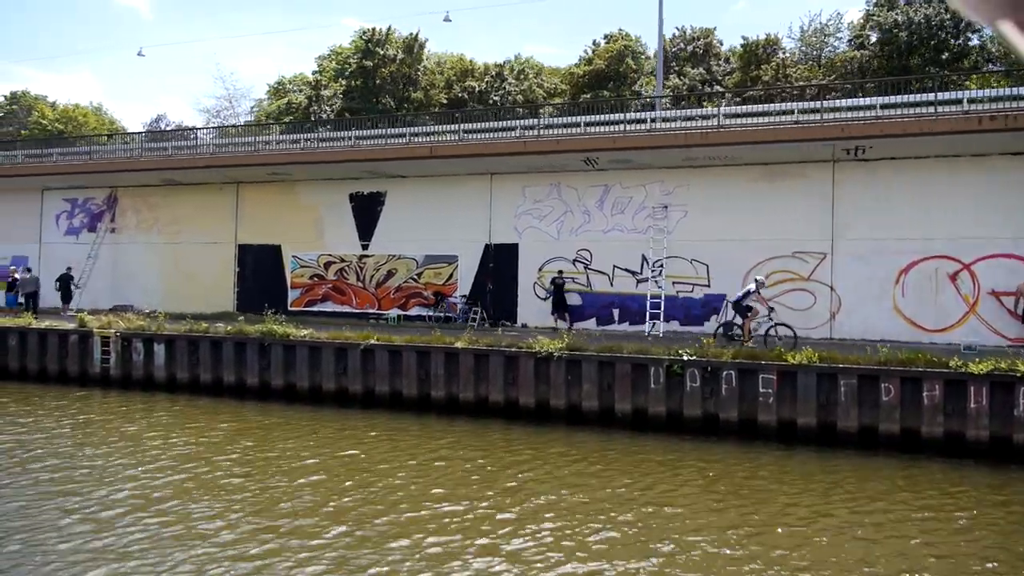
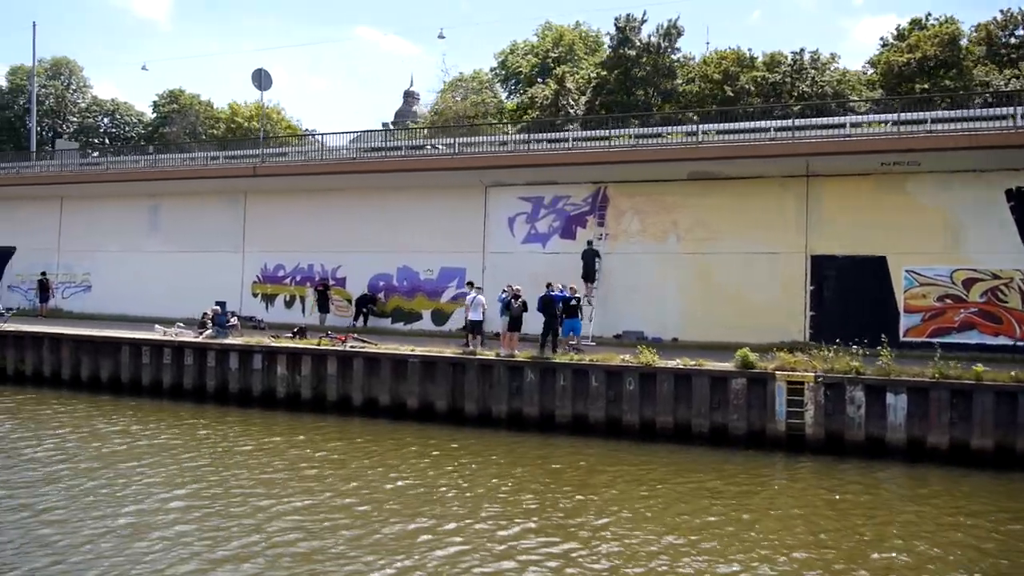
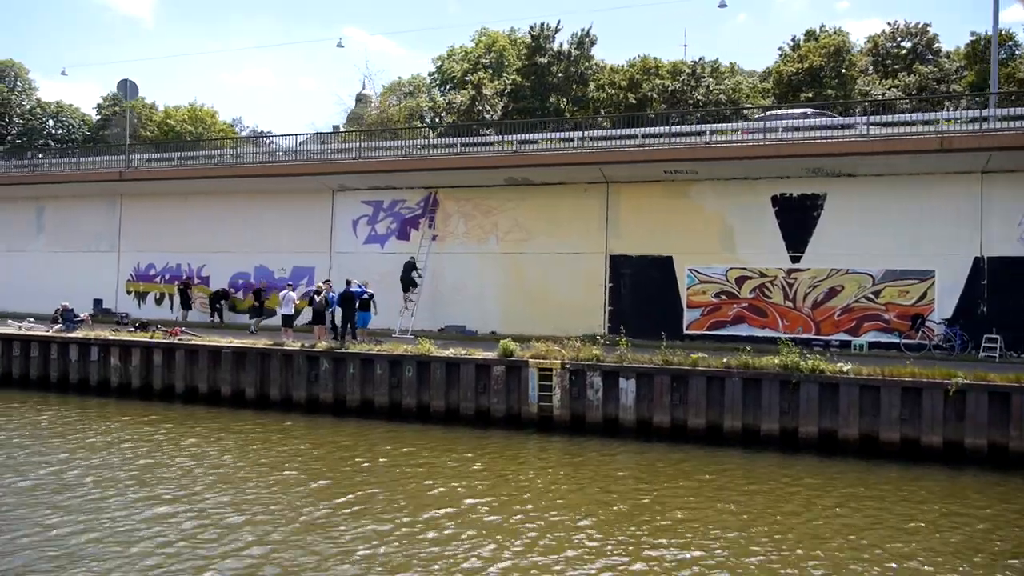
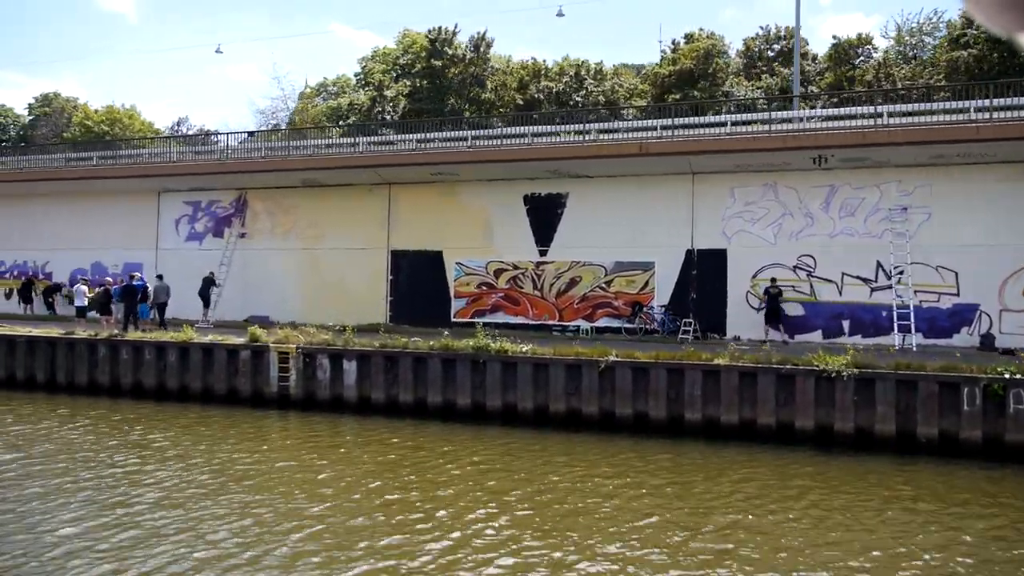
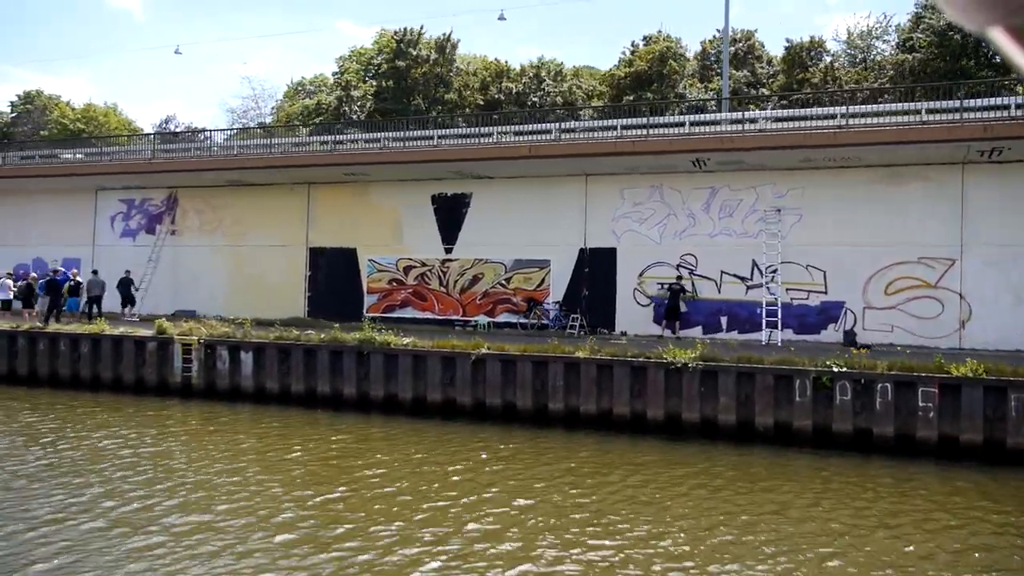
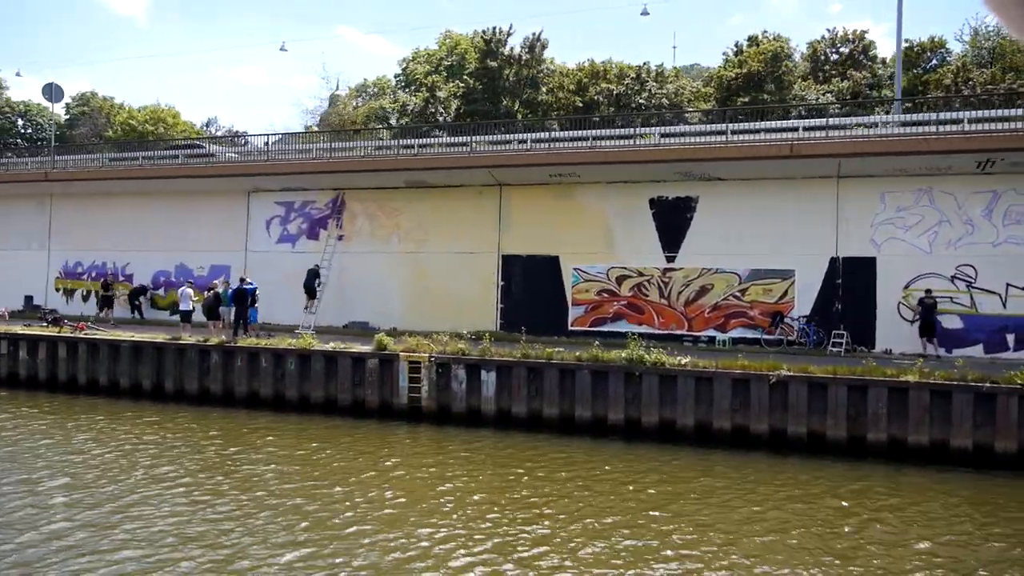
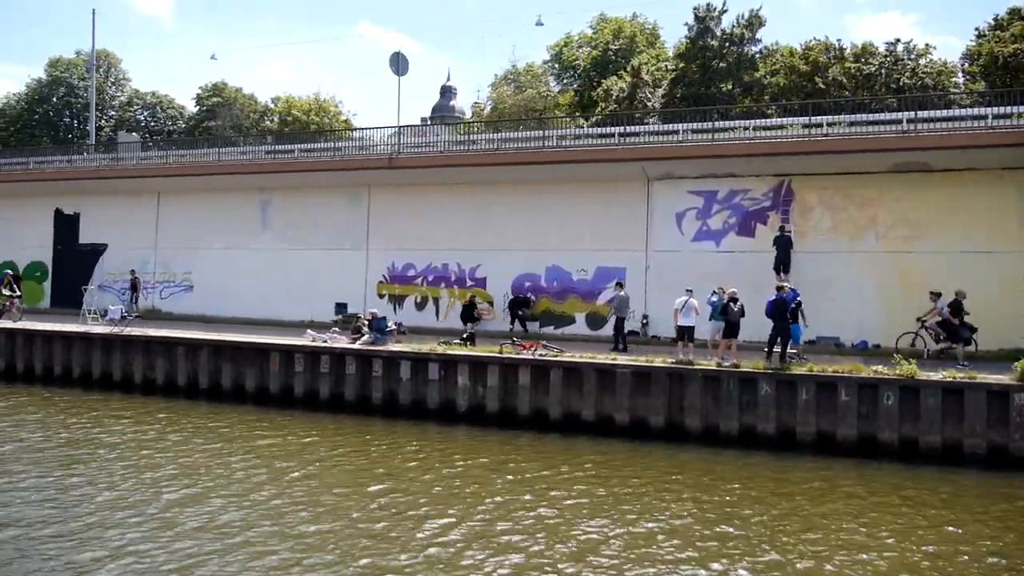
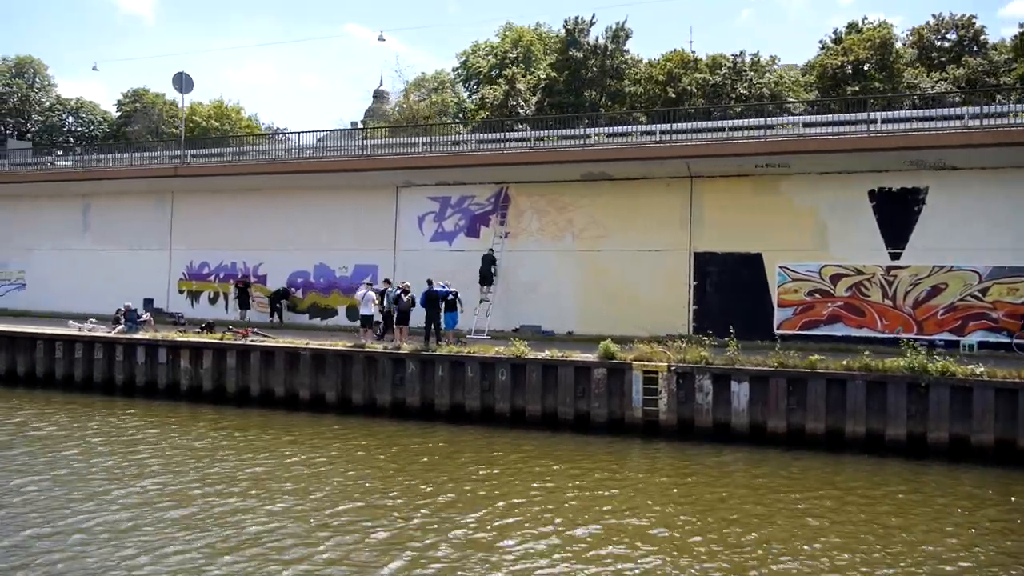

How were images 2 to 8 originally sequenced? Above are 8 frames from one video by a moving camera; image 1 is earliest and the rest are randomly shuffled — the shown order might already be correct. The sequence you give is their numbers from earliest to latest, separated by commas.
5, 4, 6, 3, 8, 2, 7
